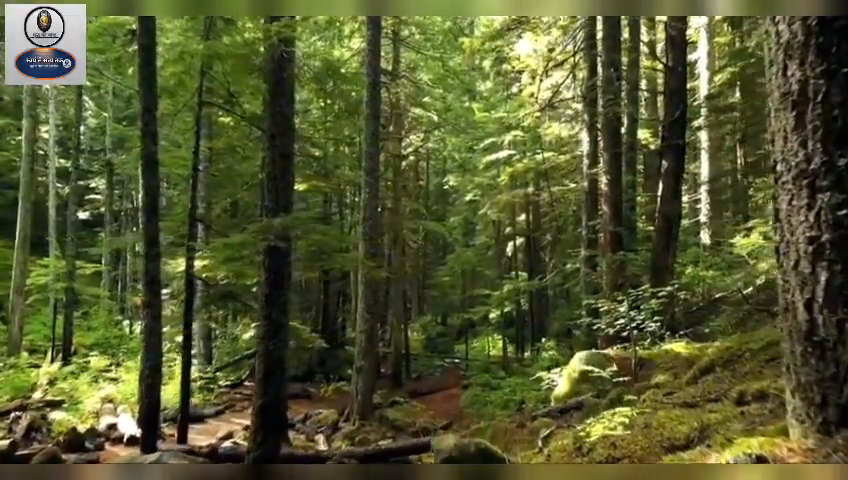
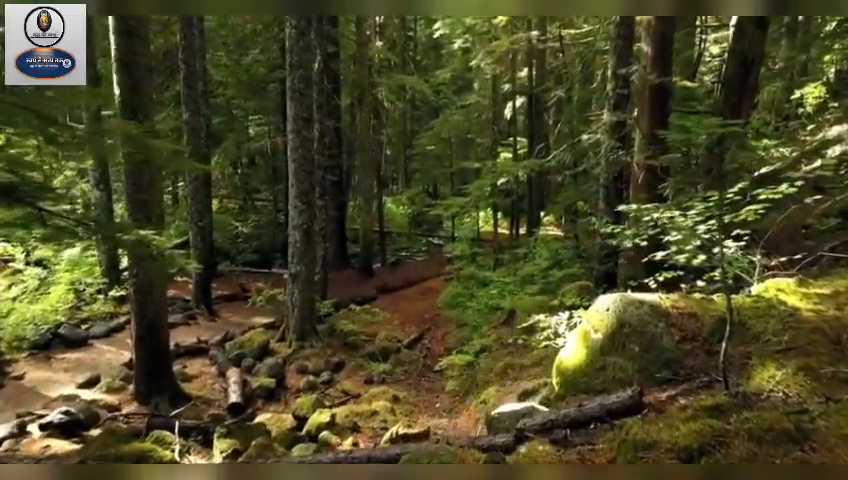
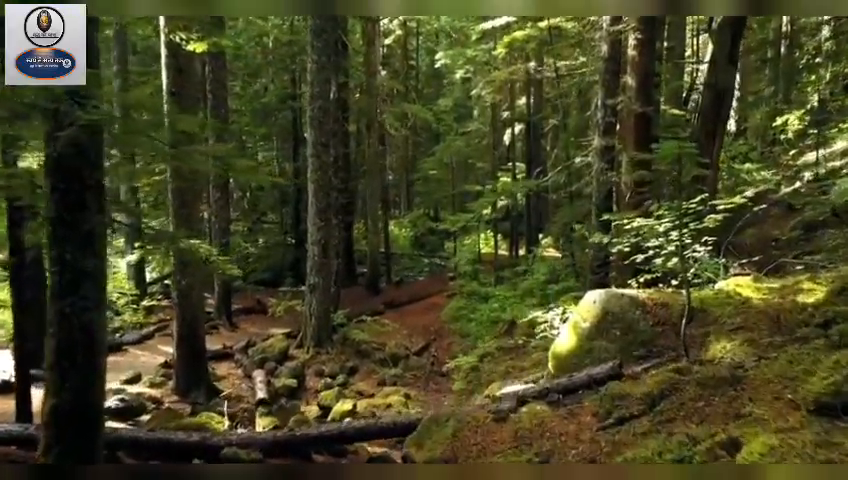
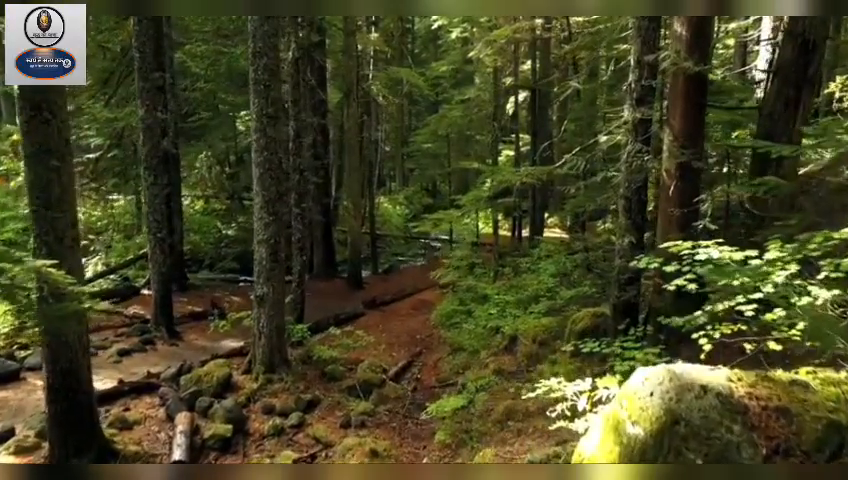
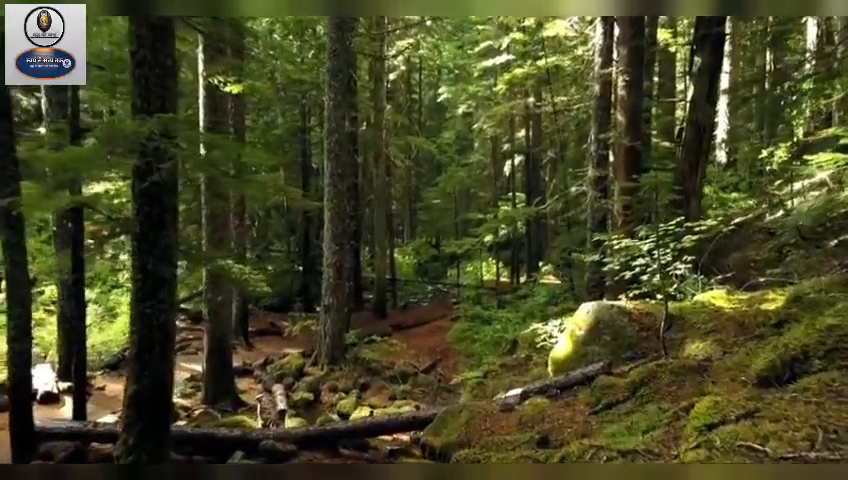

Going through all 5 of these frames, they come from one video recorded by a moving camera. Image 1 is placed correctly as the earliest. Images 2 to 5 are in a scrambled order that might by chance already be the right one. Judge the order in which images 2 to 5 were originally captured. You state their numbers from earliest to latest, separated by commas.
5, 3, 2, 4
